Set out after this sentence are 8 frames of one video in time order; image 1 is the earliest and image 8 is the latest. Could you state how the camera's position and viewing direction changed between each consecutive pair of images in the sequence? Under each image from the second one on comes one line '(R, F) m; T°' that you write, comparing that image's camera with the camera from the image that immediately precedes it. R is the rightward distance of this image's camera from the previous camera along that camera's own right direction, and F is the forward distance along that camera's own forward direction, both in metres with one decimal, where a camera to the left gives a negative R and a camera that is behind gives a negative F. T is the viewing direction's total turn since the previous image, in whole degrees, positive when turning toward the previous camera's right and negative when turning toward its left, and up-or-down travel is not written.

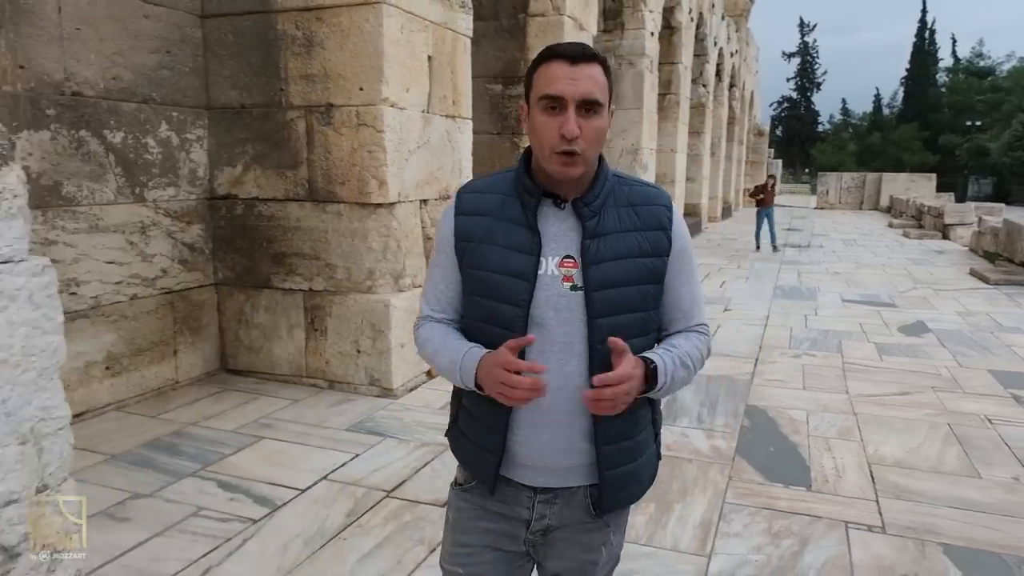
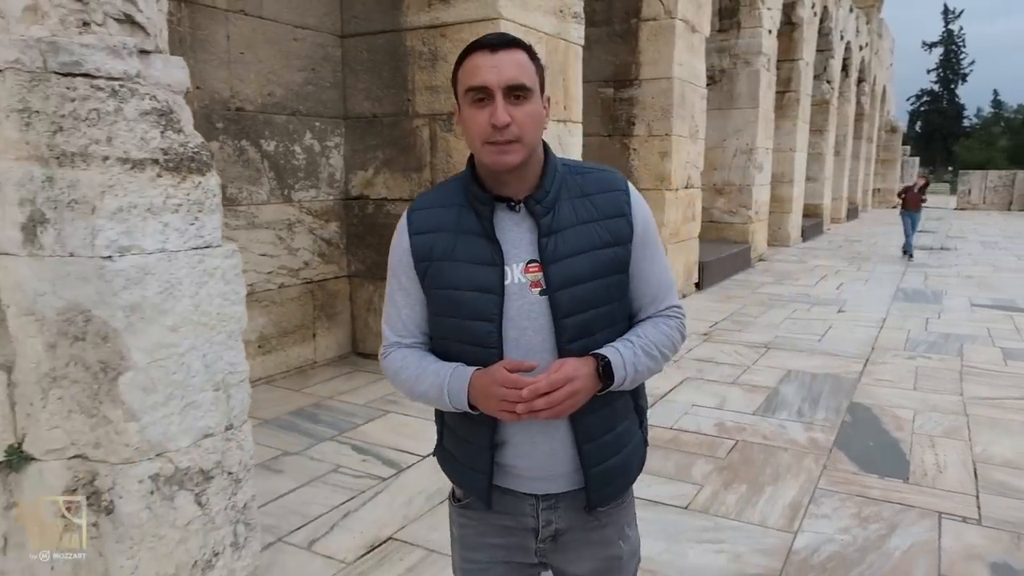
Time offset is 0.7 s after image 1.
(+0.1, -0.3) m; -9°
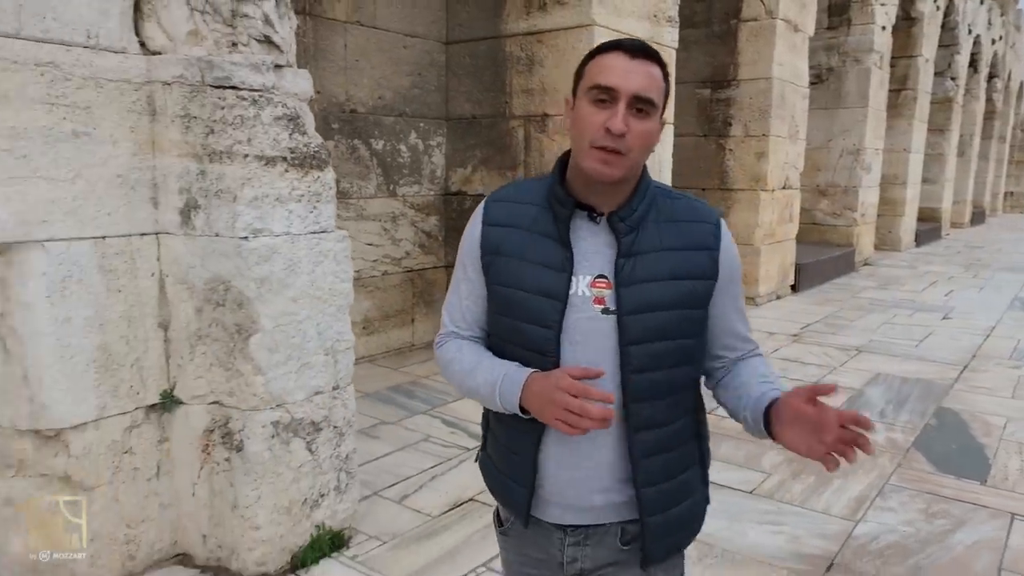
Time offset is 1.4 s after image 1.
(+0.1, -0.3) m; -8°
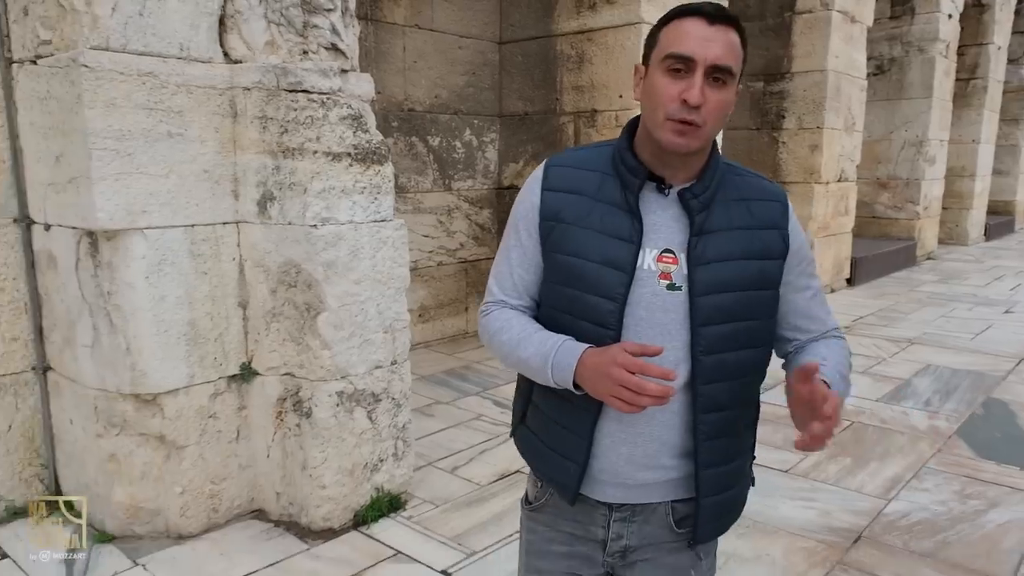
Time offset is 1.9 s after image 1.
(+0.1, -0.2) m; -4°
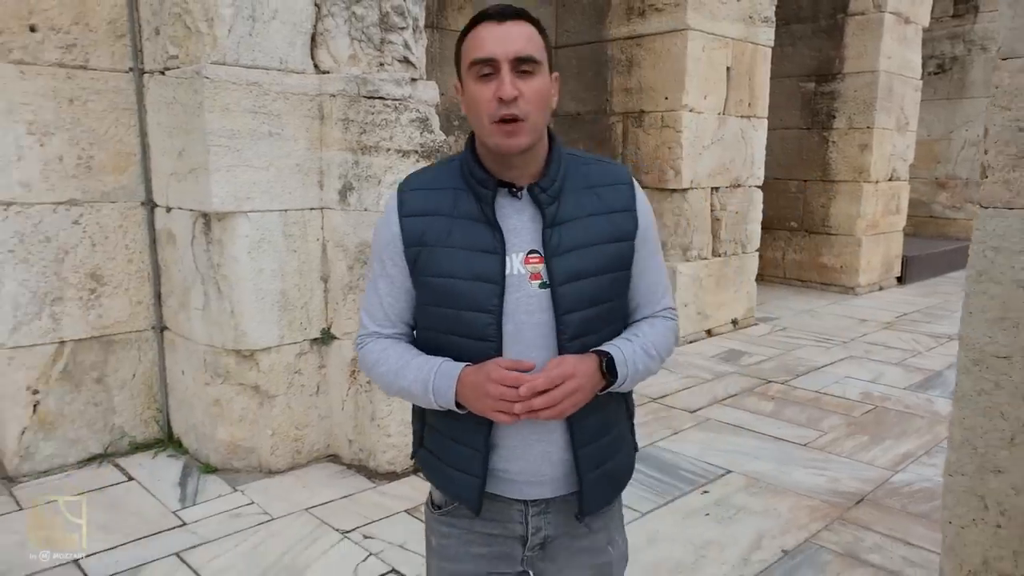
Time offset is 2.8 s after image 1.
(+0.1, -0.4) m; -4°
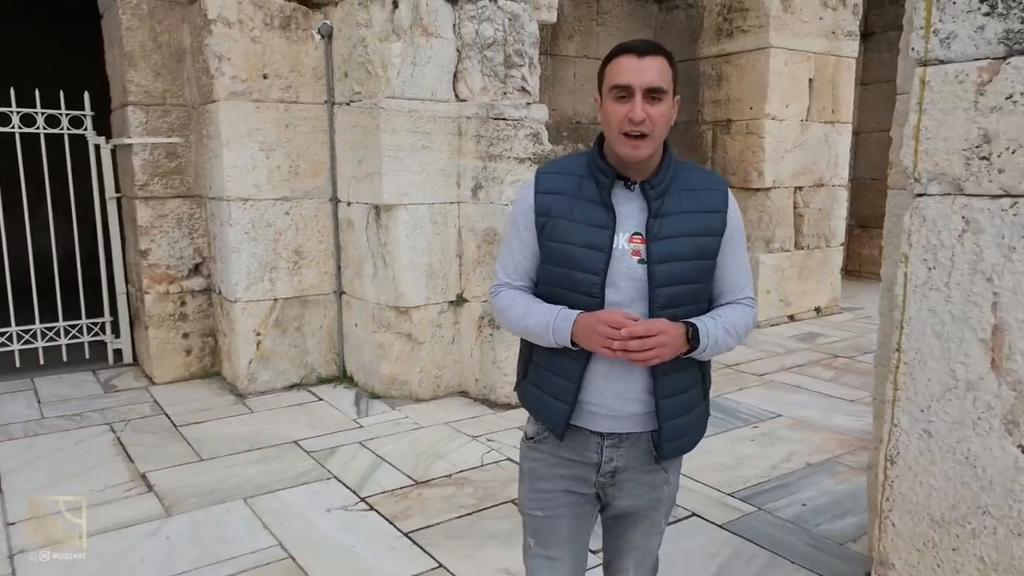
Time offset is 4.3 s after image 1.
(+0.1, -0.9) m; -9°
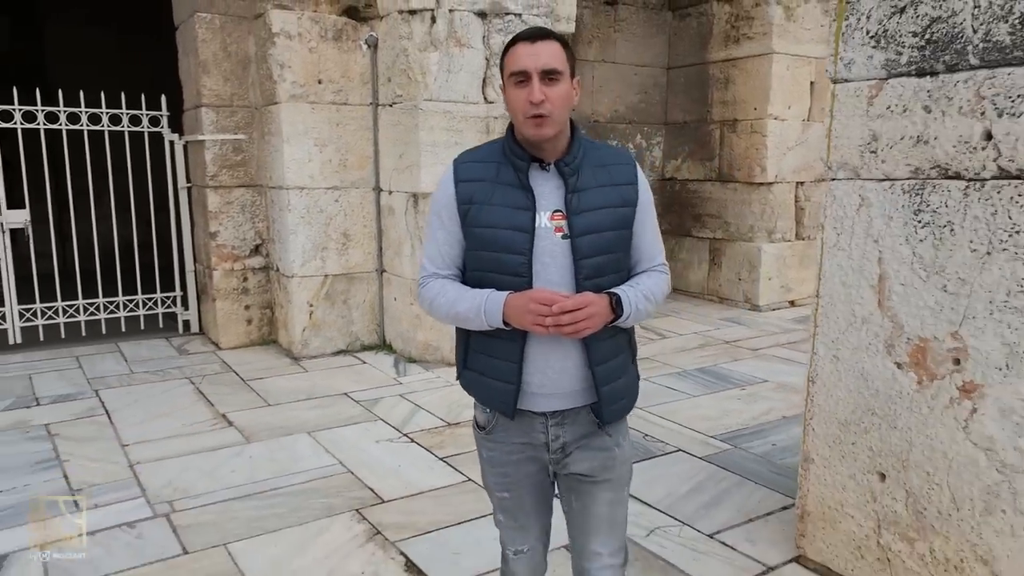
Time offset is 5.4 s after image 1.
(0.0, -0.6) m; -2°
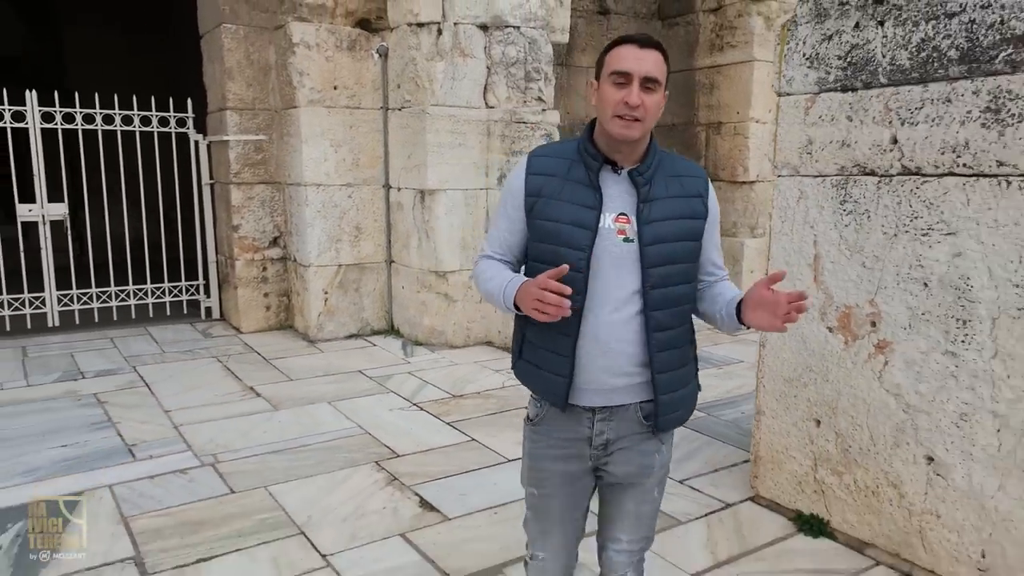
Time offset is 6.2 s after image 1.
(0.0, -0.4) m; 0°
